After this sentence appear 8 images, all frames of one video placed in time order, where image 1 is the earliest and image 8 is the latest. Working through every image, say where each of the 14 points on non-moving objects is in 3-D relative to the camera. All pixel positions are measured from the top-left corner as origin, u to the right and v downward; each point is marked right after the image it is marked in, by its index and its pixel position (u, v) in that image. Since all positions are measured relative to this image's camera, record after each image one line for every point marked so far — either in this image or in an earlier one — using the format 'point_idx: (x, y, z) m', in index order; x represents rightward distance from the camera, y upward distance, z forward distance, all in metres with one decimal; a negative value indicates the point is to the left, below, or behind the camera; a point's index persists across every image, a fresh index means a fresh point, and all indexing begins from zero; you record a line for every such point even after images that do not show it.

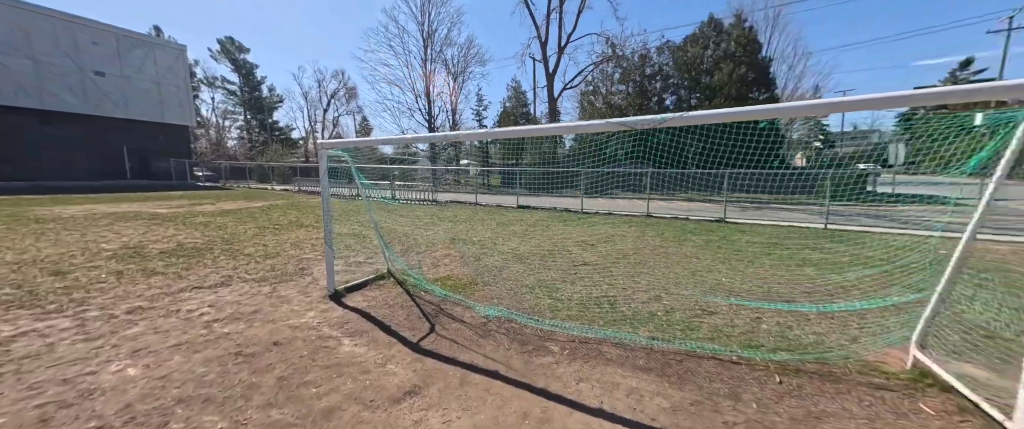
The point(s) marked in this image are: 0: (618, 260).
0: (+1.8, -0.7, +5.5) m
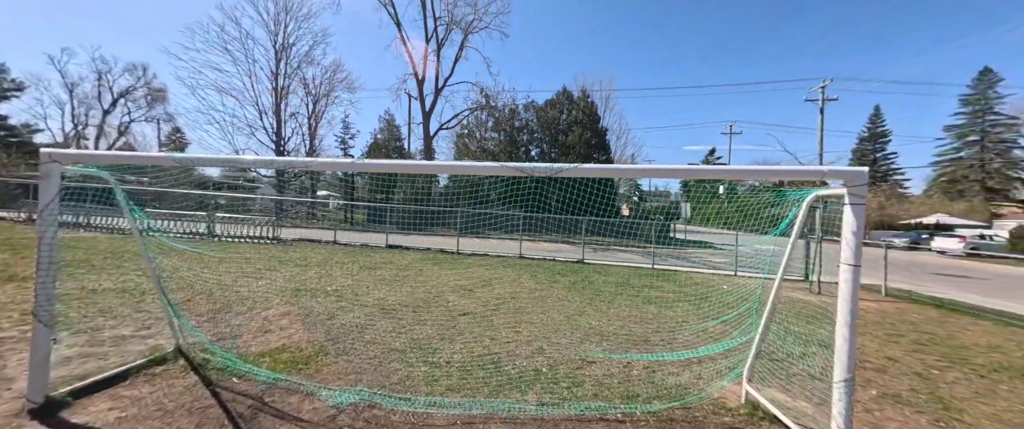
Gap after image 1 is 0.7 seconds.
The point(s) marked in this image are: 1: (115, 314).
0: (-0.2, -1.4, +5.3) m
1: (-4.5, -1.1, +4.2) m
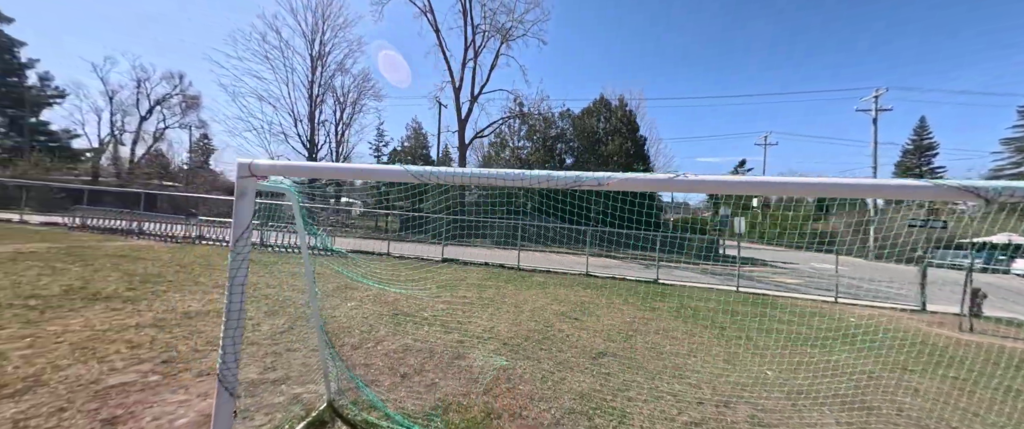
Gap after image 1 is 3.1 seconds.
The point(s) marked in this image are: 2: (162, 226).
0: (+1.5, -1.7, +4.6) m
1: (-2.8, -1.3, +3.6) m
2: (-12.2, -0.4, +12.7) m
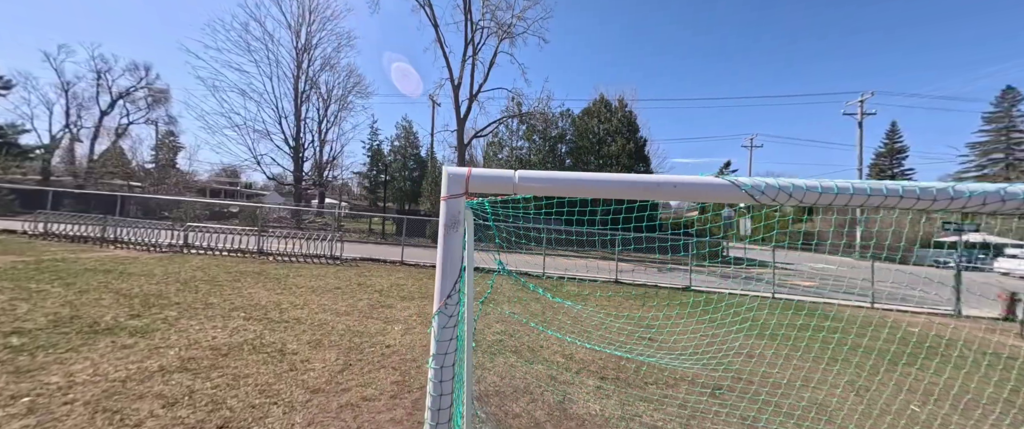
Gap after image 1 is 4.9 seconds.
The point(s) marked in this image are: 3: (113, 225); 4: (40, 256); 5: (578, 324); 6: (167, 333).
0: (+2.5, -1.8, +4.0) m
1: (-1.7, -1.4, +2.8) m
2: (-11.6, -0.6, +11.4) m
3: (-12.4, -0.3, +11.4) m
4: (-10.0, -0.9, +7.8) m
5: (+1.1, -1.8, +6.1) m
6: (-3.6, -1.3, +3.9) m
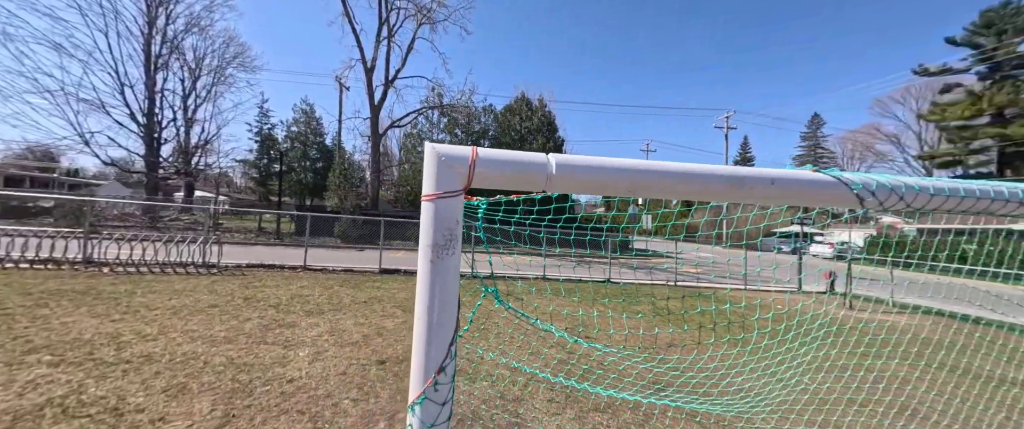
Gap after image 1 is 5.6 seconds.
0: (+2.0, -1.7, +4.0) m
1: (-1.9, -1.4, +1.8) m
2: (-13.5, -0.5, +7.8) m
3: (-14.4, -0.3, +7.6) m
4: (-11.1, -0.9, +4.7) m
5: (0.0, -1.7, +5.6) m
6: (-4.0, -1.2, +2.3) m
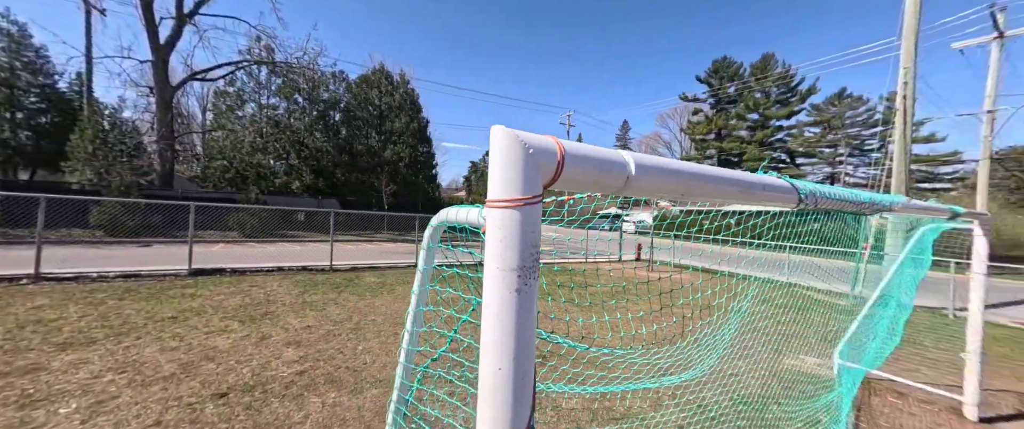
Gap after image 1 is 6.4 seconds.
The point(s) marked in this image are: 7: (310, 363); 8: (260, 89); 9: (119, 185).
0: (+0.8, -1.4, +4.2) m
1: (-1.9, -1.3, +0.7) m
2: (-14.9, -0.5, +1.7) m
3: (-15.6, -0.3, +1.2) m
4: (-11.5, -0.9, -0.2) m
5: (-1.6, -1.4, +5.0) m
6: (-4.0, -1.1, +0.3) m
7: (-2.1, -1.4, +3.7) m
8: (-13.3, +6.3, +19.0) m
9: (-15.1, +1.0, +14.2) m
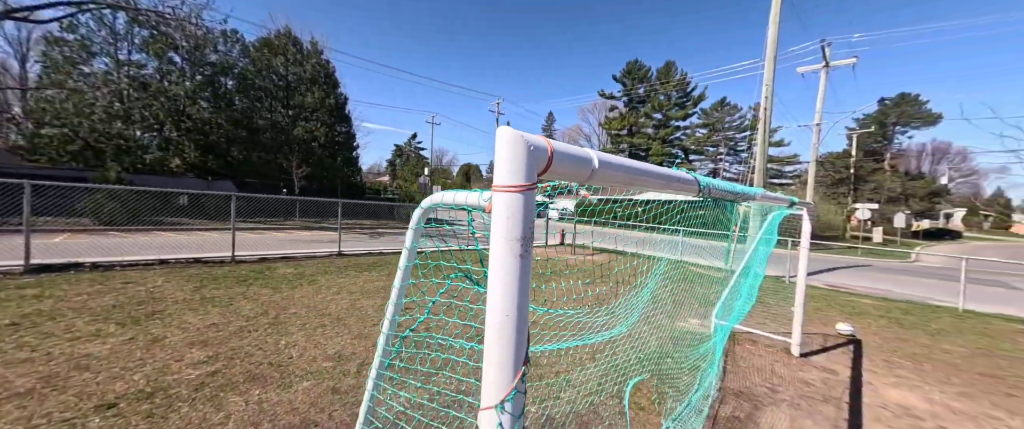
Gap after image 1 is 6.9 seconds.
0: (+0.1, -1.3, +4.4) m
1: (-1.9, -1.2, +0.4) m
2: (-14.8, -0.4, -1.3) m
3: (-15.4, -0.2, -1.9) m
4: (-11.1, -0.9, -2.4) m
5: (-2.5, -1.3, +4.7) m
6: (-3.9, -1.1, -0.3) m
7: (-2.8, -1.2, +3.4) m
8: (-16.8, +7.0, +15.7) m
9: (-17.5, +1.6, +10.9) m
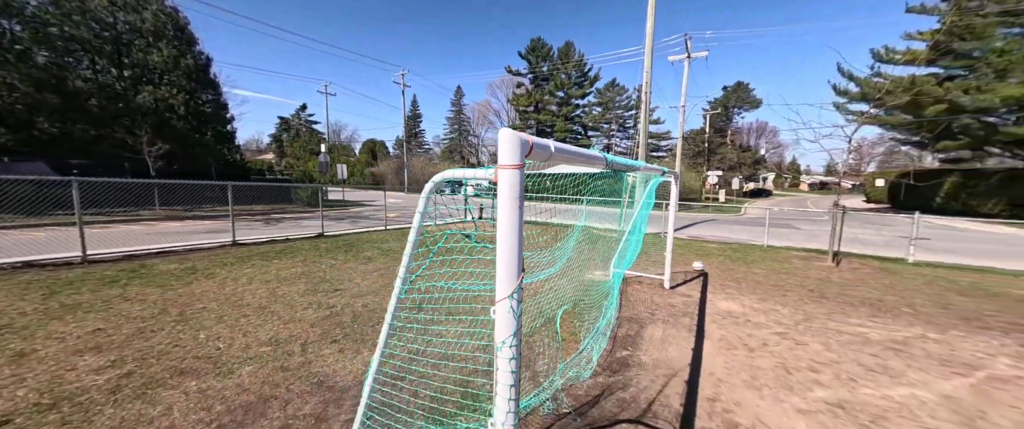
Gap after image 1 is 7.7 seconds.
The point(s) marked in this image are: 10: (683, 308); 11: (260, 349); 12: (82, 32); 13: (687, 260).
0: (-0.8, -1.0, +4.9) m
1: (-1.7, -1.3, +0.5) m
2: (-13.9, -1.3, -4.3) m
3: (-14.3, -1.2, -5.1) m
4: (-10.0, -1.6, -4.5) m
5: (-3.4, -1.1, +4.5) m
6: (-3.5, -1.3, -0.7) m
7: (-3.3, -1.2, +3.2) m
8: (-20.2, +7.0, +11.1) m
9: (-19.6, +1.3, +6.7) m
10: (+2.0, -1.1, +4.2) m
11: (-2.0, -1.2, +3.3) m
12: (-17.6, +7.2, +15.2) m
13: (+3.4, -0.9, +7.0) m
